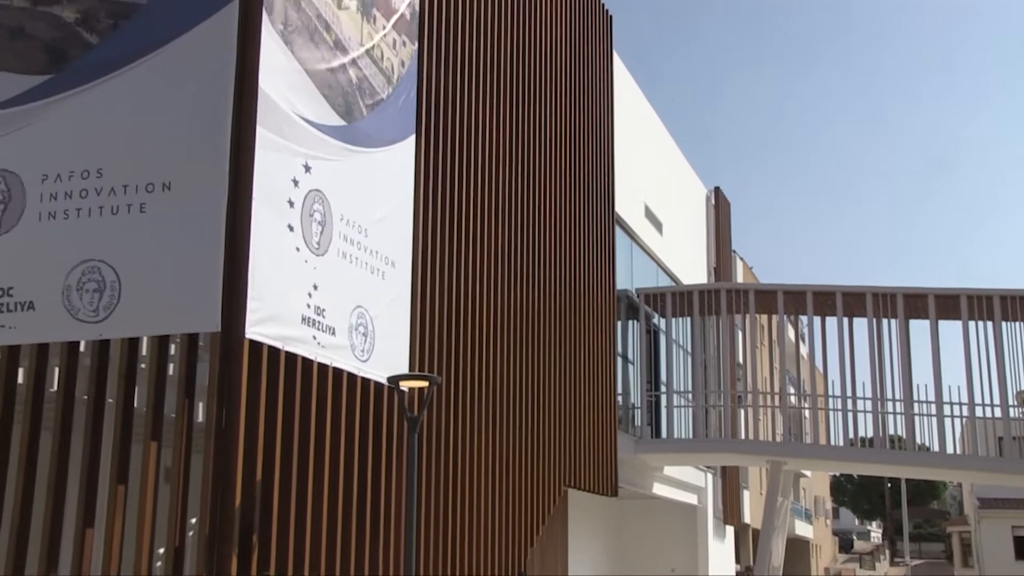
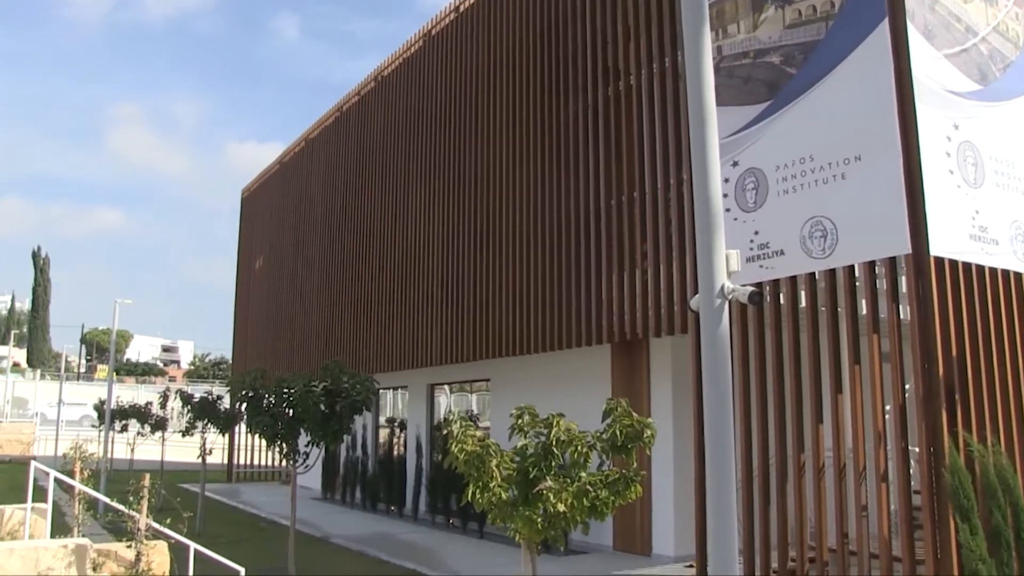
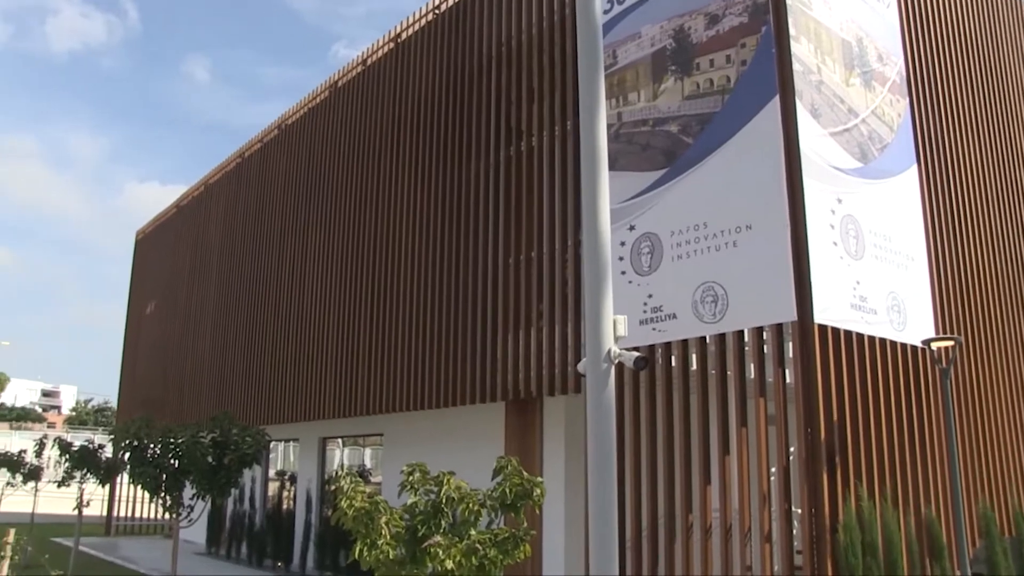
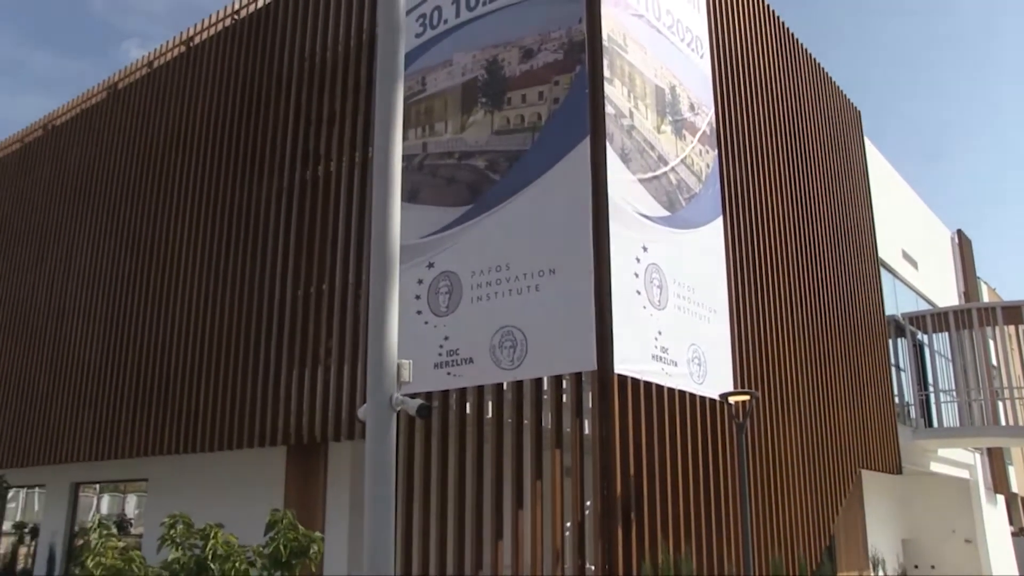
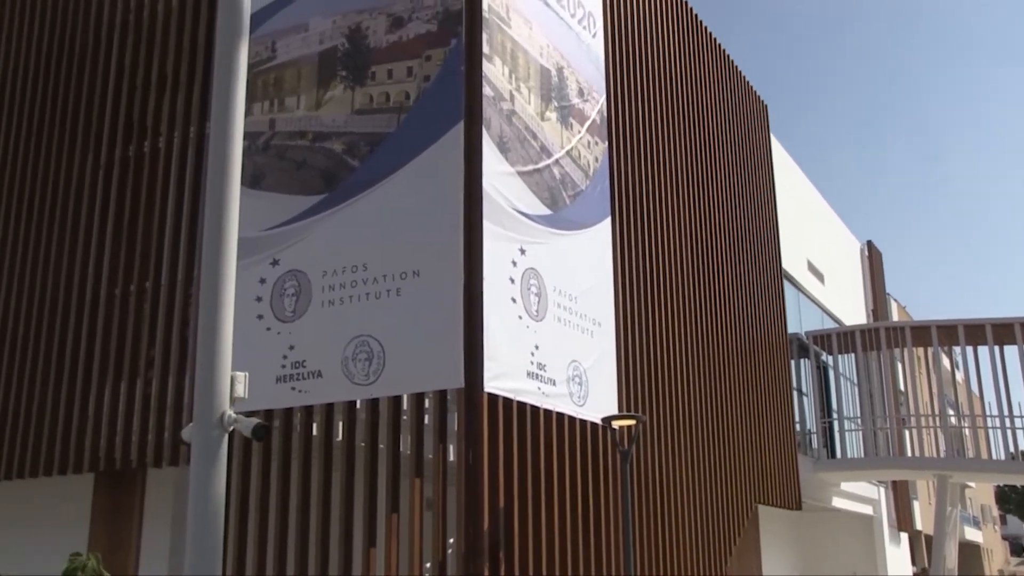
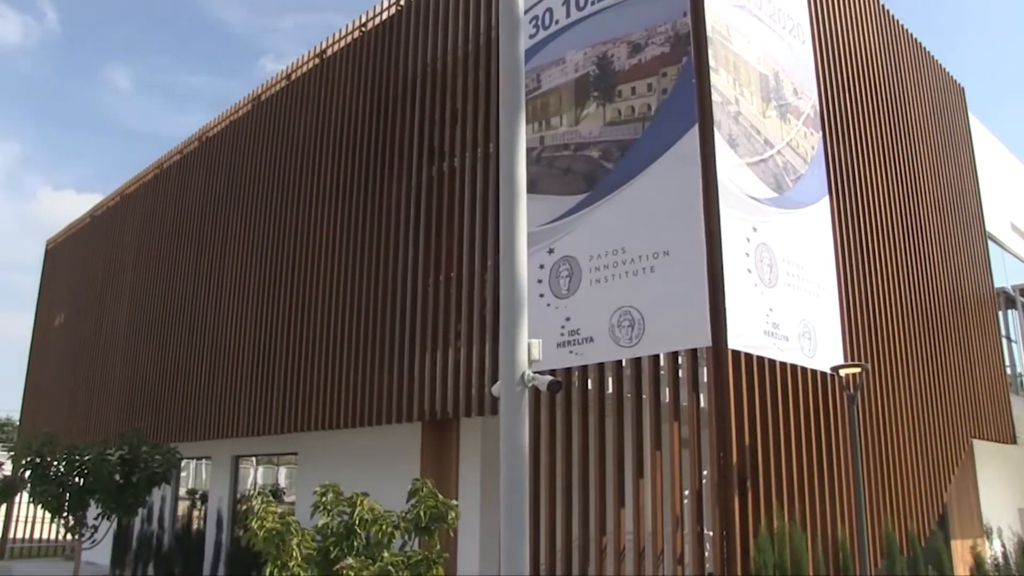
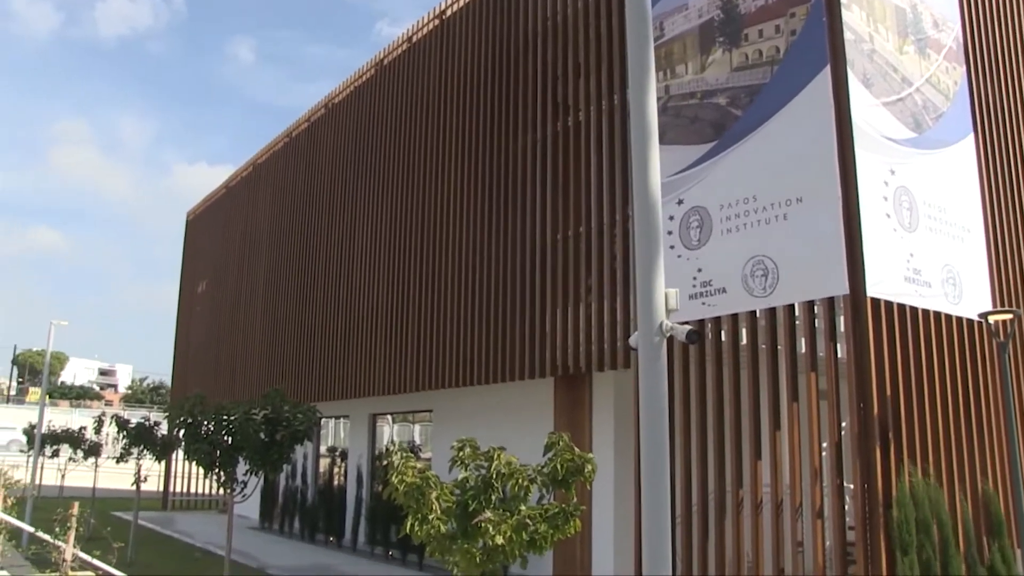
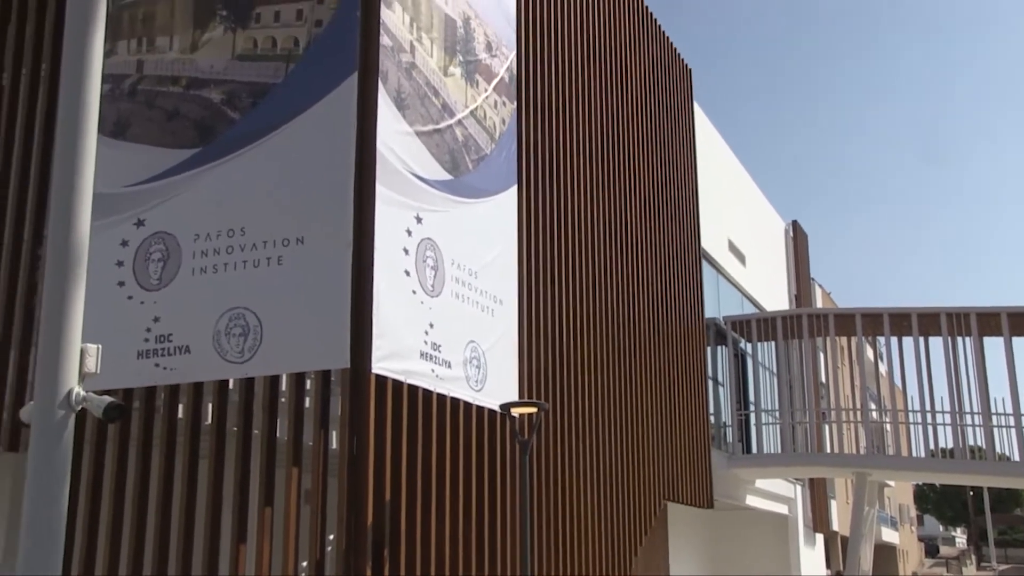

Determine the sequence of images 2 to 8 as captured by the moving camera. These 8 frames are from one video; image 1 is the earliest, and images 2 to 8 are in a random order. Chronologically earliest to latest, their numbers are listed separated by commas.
8, 5, 4, 6, 3, 7, 2
